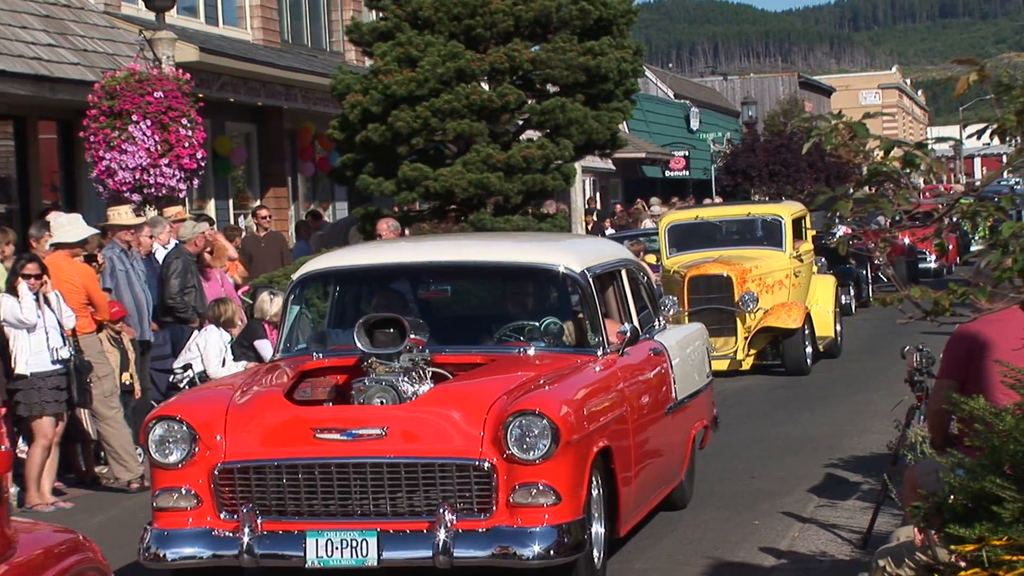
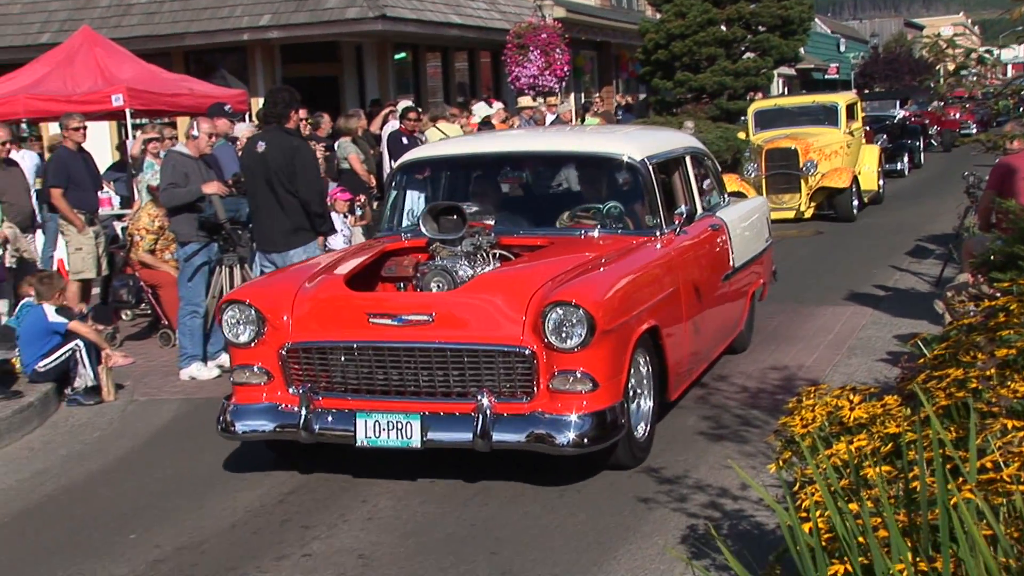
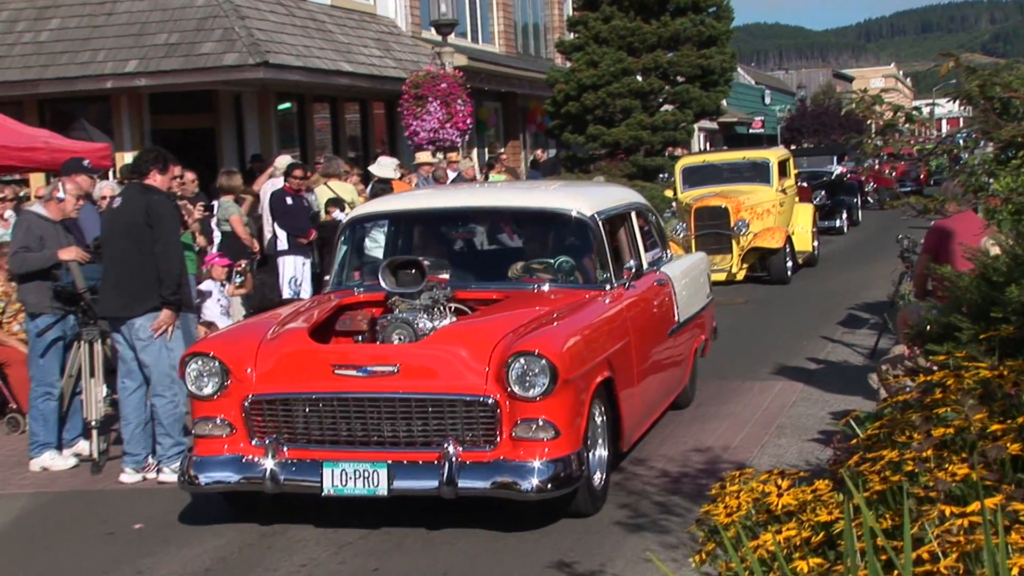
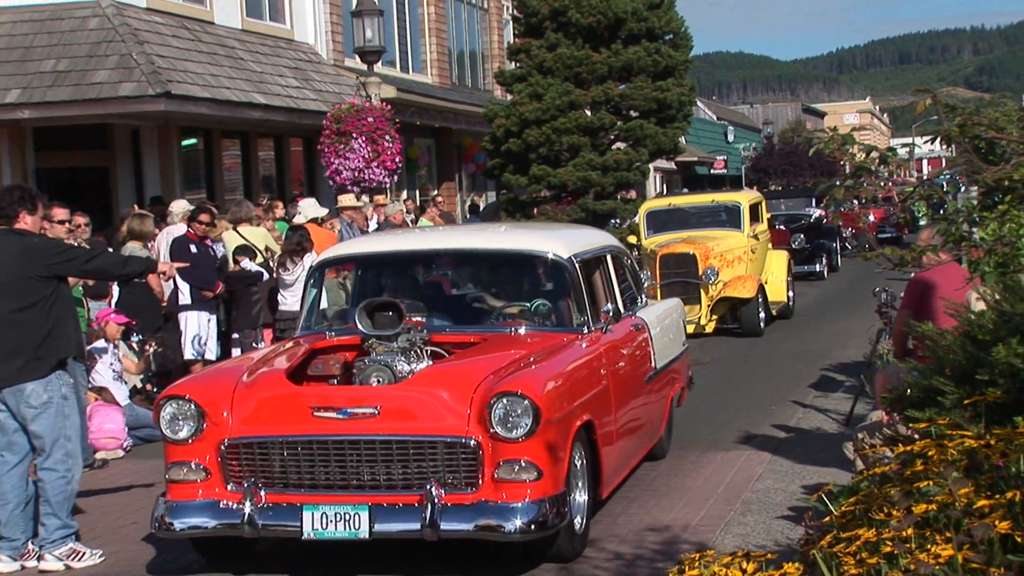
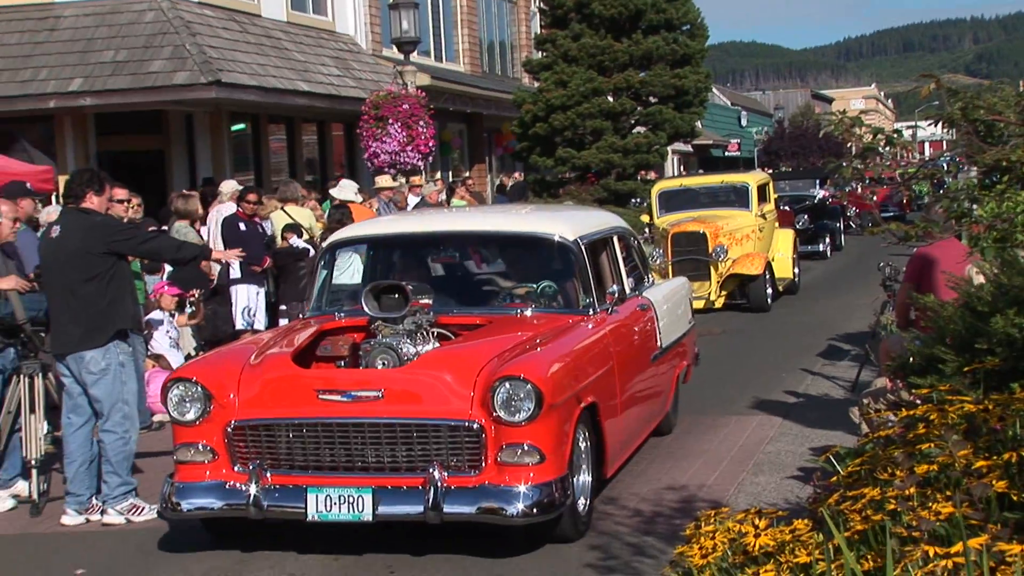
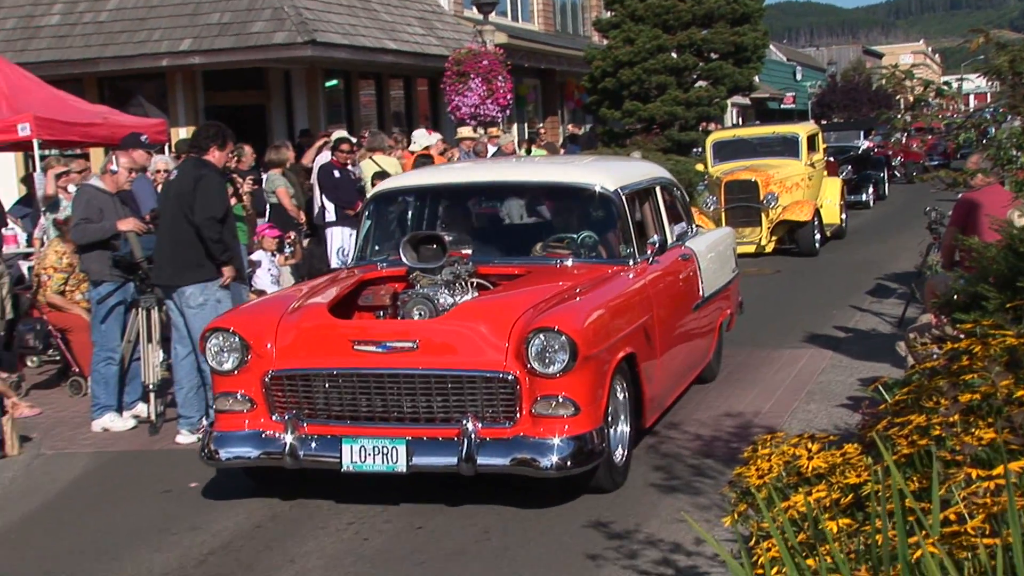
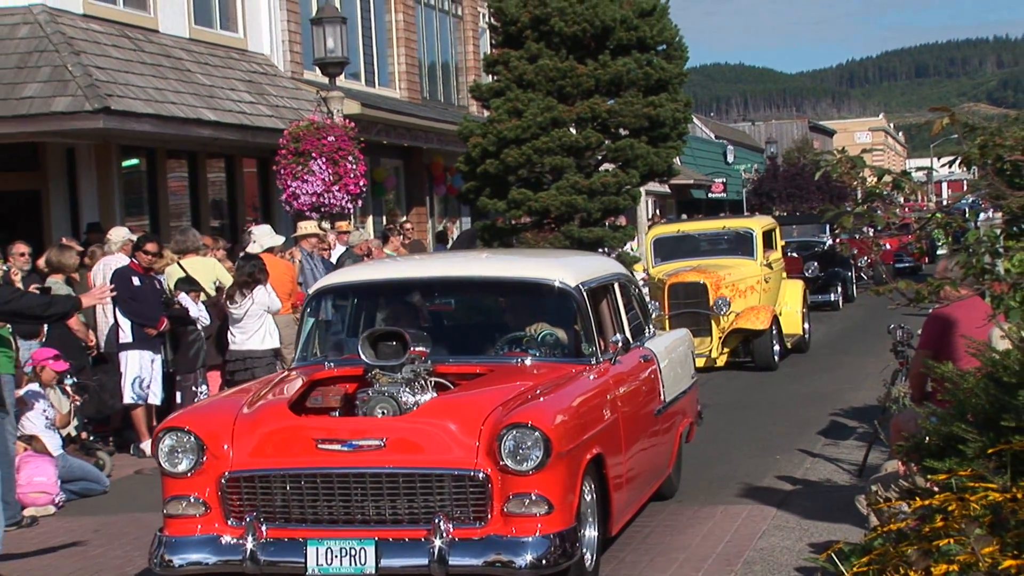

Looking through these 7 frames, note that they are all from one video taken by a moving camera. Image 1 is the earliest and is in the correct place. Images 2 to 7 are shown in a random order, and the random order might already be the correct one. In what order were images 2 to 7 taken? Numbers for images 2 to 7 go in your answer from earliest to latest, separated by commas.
7, 4, 5, 3, 6, 2
